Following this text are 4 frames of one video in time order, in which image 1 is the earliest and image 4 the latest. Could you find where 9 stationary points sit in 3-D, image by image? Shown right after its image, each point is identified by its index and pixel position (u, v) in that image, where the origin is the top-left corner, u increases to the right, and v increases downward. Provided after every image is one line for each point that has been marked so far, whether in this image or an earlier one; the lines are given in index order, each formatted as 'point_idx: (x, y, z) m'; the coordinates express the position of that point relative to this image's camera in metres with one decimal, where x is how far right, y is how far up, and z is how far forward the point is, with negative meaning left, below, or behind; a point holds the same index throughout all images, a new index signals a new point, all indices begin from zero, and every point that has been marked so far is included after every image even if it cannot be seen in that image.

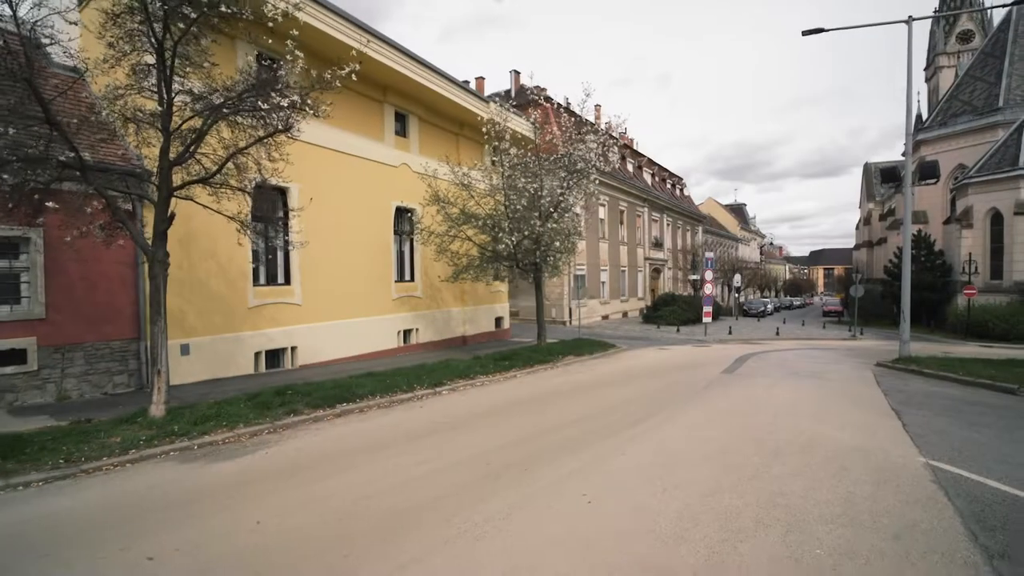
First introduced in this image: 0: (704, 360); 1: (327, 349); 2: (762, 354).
0: (+5.6, -2.1, +17.3) m
1: (-4.5, -1.5, +14.6) m
2: (+7.9, -2.1, +18.9) m
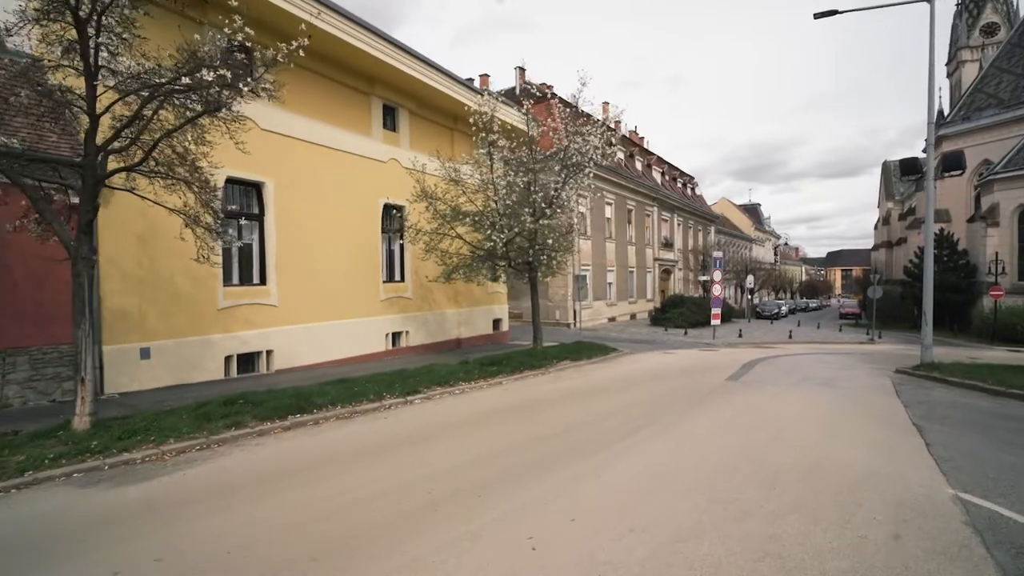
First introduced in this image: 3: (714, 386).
0: (+5.4, -2.1, +16.3) m
1: (-4.8, -1.5, +13.8) m
2: (+7.8, -2.1, +17.9) m
3: (+4.4, -2.1, +12.9) m
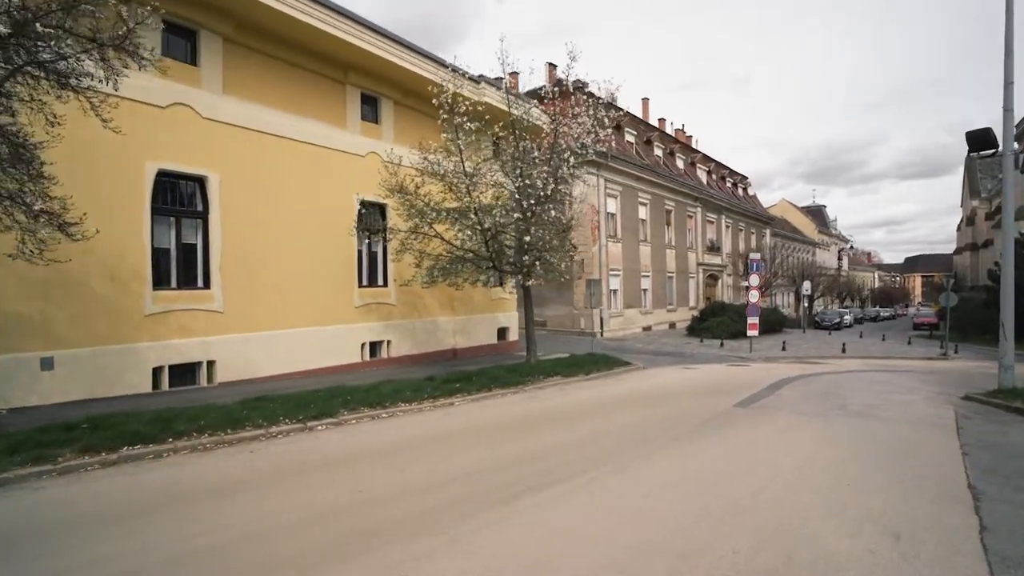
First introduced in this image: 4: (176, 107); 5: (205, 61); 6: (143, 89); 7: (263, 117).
0: (+5.1, -2.2, +13.8) m
1: (-5.3, -1.6, +12.4) m
2: (+7.7, -2.3, +15.1) m
3: (+3.7, -2.2, +10.6) m
4: (-6.3, +3.4, +11.2) m
5: (-6.0, +4.4, +11.7) m
6: (-6.6, +3.5, +10.7) m
7: (-5.3, +3.6, +12.7) m
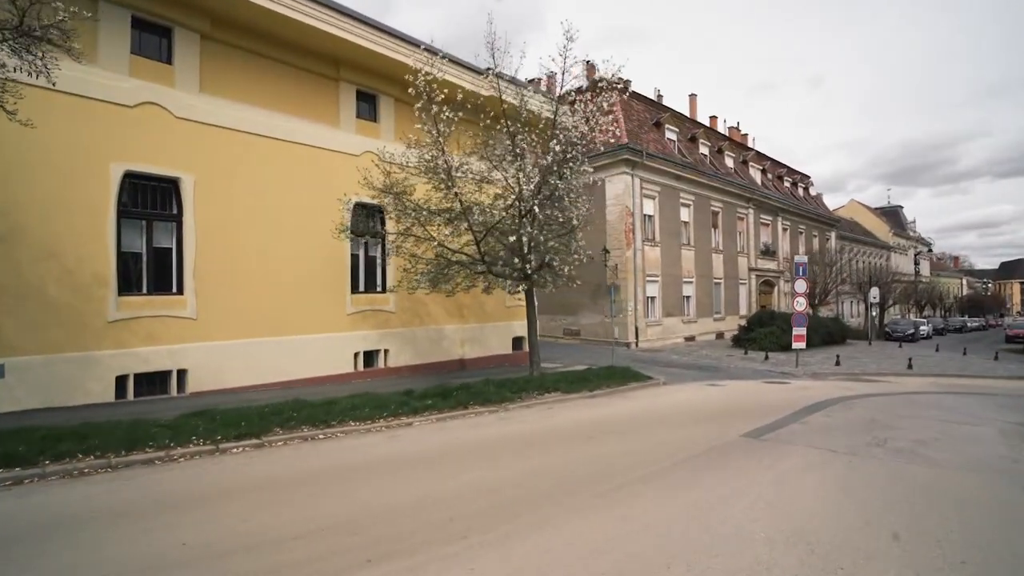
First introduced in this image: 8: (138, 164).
0: (+5.0, -2.4, +12.0) m
1: (-5.5, -1.7, +11.8) m
2: (+7.7, -2.5, +13.1) m
3: (+3.3, -2.3, +9.0) m
4: (-6.6, +3.3, +10.8) m
5: (-6.3, +4.3, +11.3) m
6: (-7.0, +3.4, +10.3) m
7: (-5.5, +3.5, +12.2) m
8: (-6.7, +2.2, +10.7) m
